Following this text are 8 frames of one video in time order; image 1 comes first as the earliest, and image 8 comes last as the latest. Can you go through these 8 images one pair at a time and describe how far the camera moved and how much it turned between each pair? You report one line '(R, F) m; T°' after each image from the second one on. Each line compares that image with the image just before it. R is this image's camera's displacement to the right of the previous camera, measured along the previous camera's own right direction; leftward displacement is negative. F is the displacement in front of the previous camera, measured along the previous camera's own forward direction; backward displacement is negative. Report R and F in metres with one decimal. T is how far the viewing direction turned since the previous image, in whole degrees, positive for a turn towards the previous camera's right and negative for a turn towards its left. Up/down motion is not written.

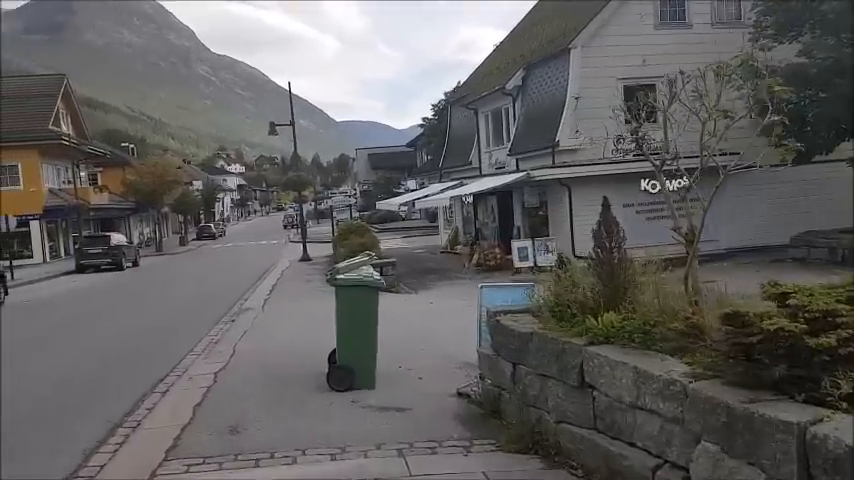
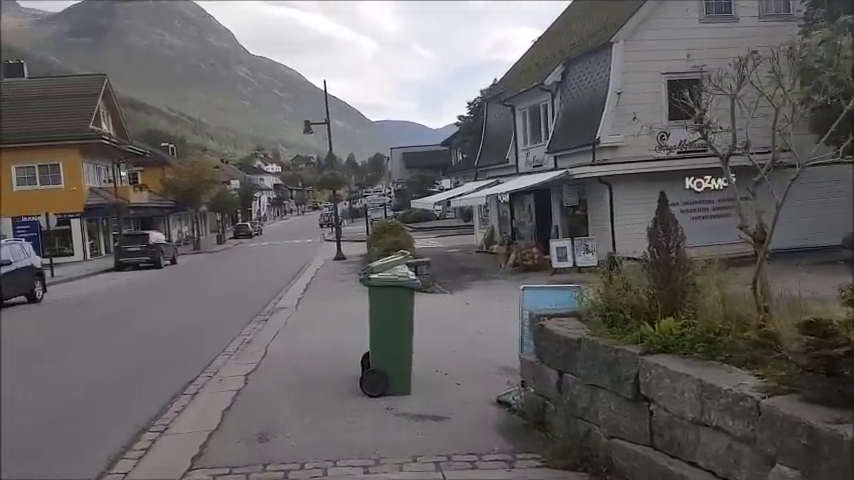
(0.0, +0.4) m; -3°
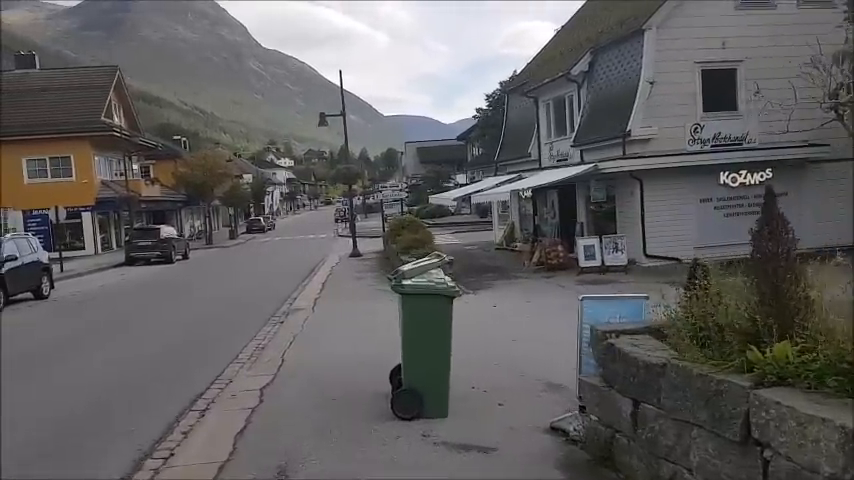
(-0.2, +0.8) m; -1°
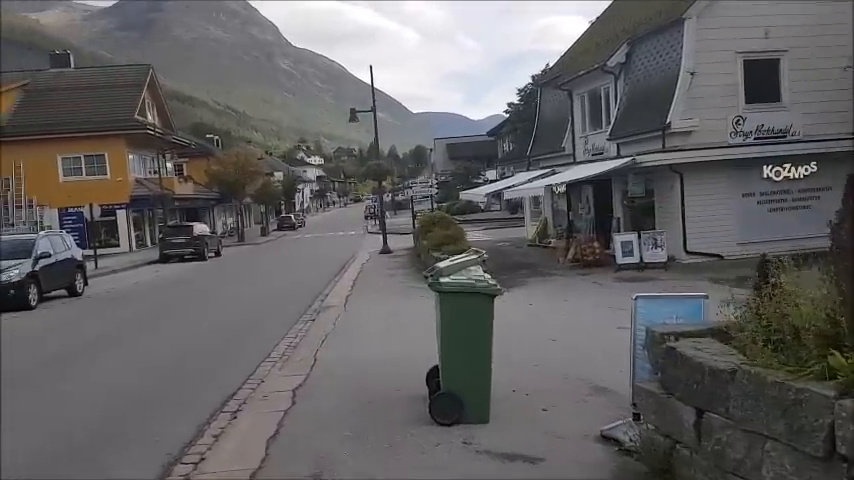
(-0.1, +0.3) m; -2°
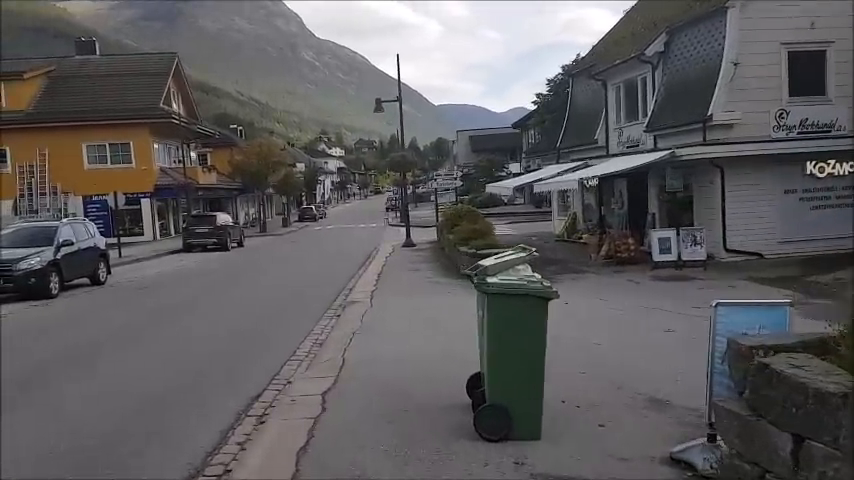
(-0.2, +0.5) m; -1°
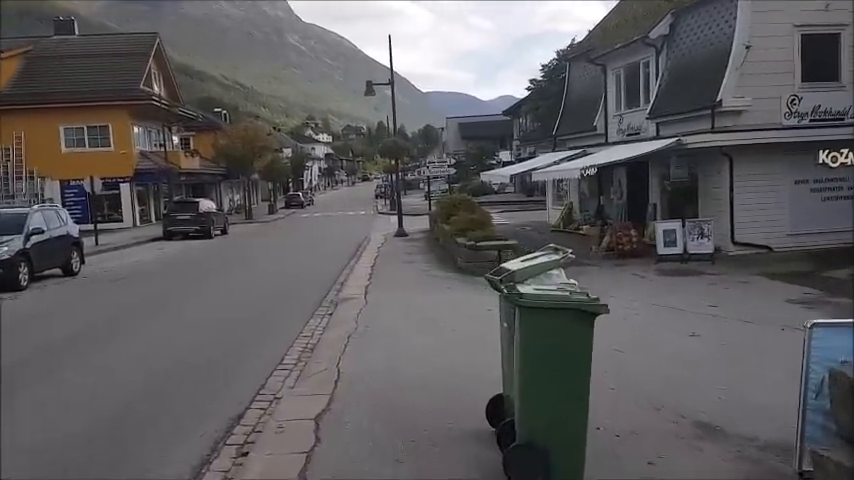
(-0.2, +0.9) m; +1°
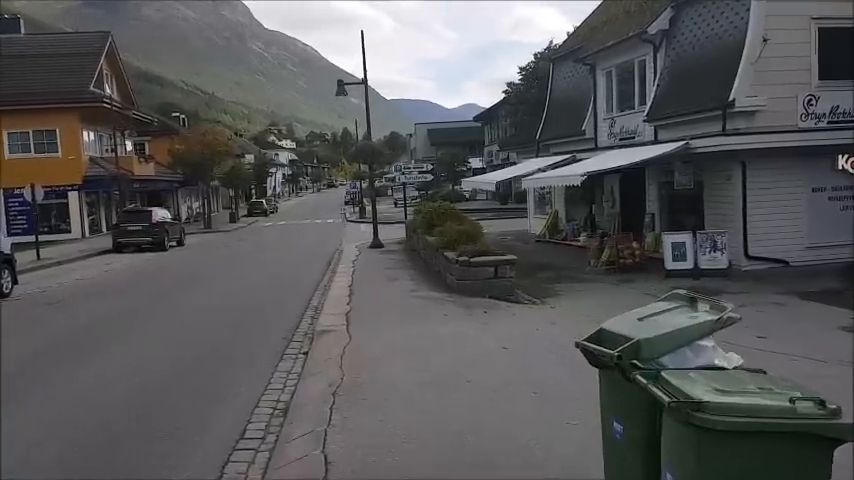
(-0.3, +1.8) m; +3°
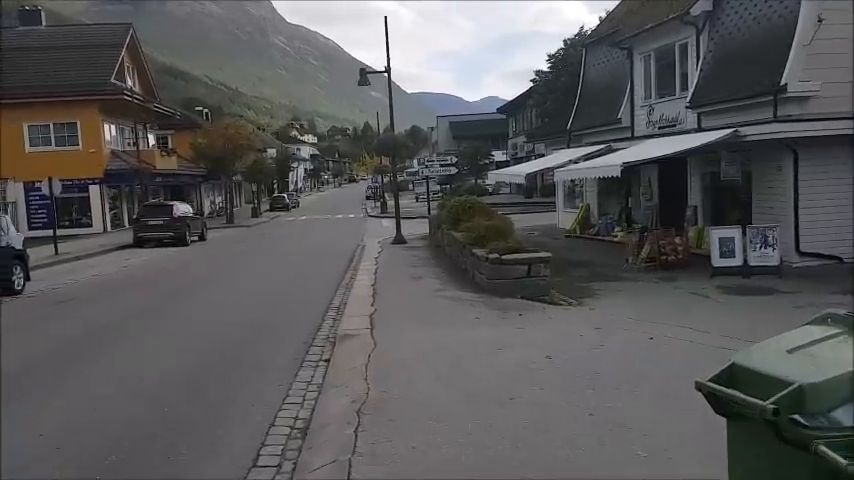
(-0.1, +0.8) m; -2°
